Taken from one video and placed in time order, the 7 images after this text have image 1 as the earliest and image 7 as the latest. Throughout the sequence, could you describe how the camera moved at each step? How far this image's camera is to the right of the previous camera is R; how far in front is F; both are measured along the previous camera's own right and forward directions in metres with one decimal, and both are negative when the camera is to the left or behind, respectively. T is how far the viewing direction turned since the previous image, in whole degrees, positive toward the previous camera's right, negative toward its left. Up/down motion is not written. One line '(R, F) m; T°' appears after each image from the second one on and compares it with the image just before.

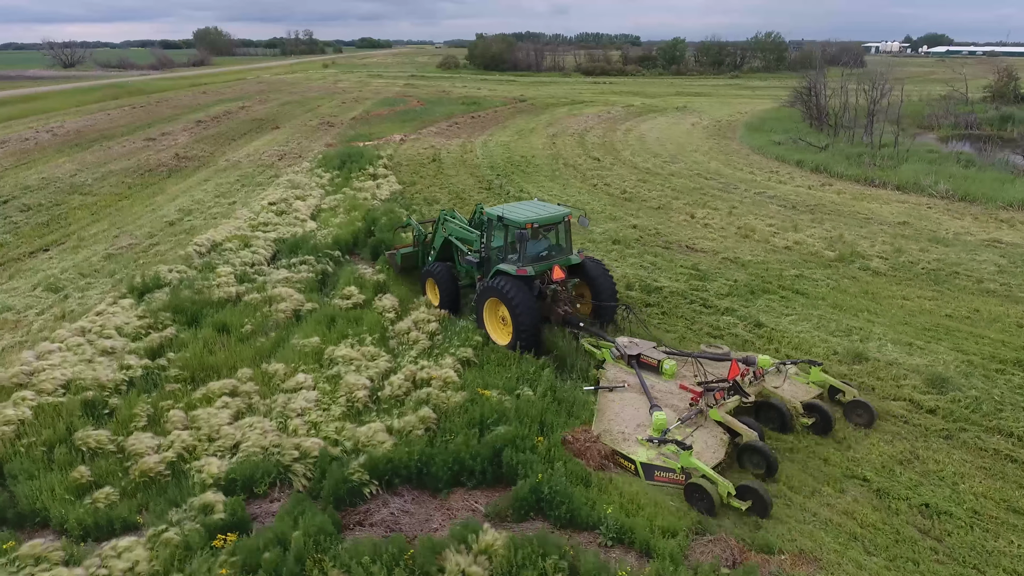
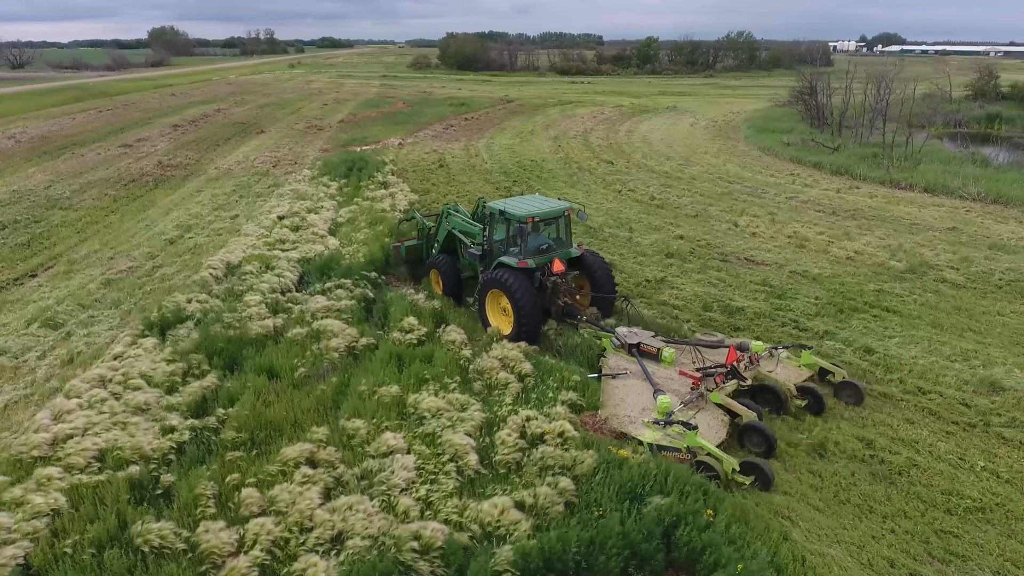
(-1.5, +1.1) m; +3°
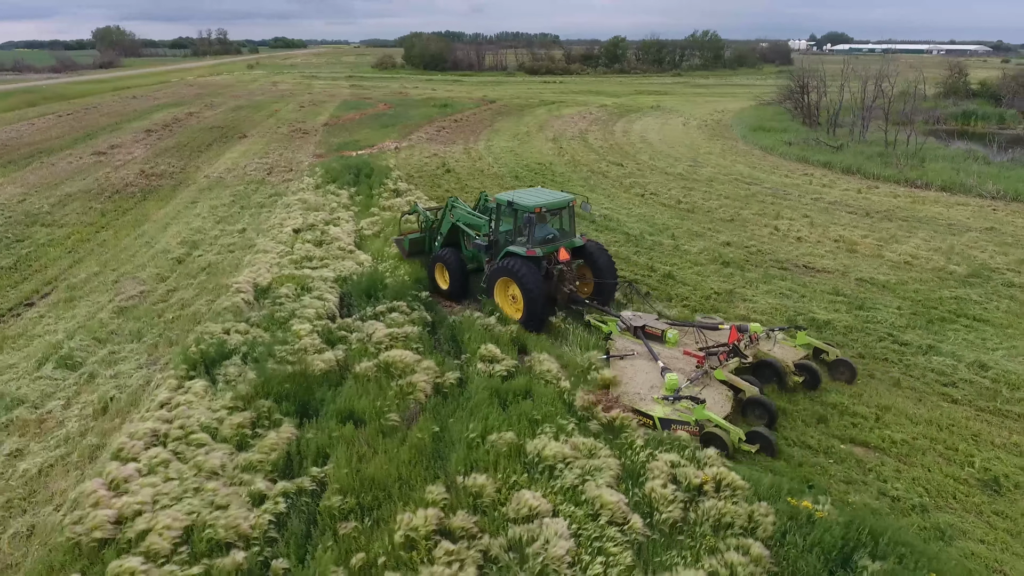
(-1.6, +0.9) m; +4°
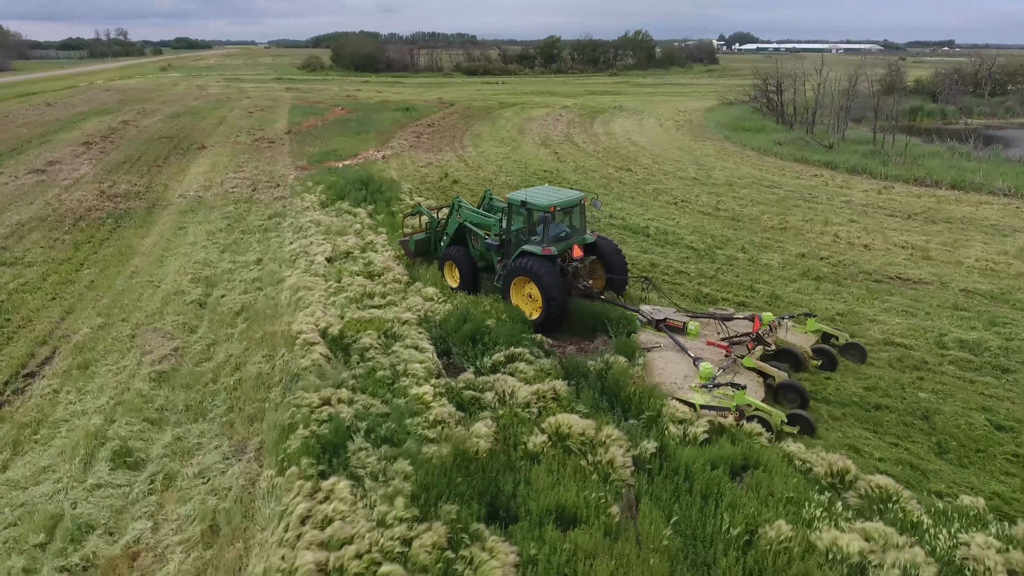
(-2.6, +1.5) m; +7°
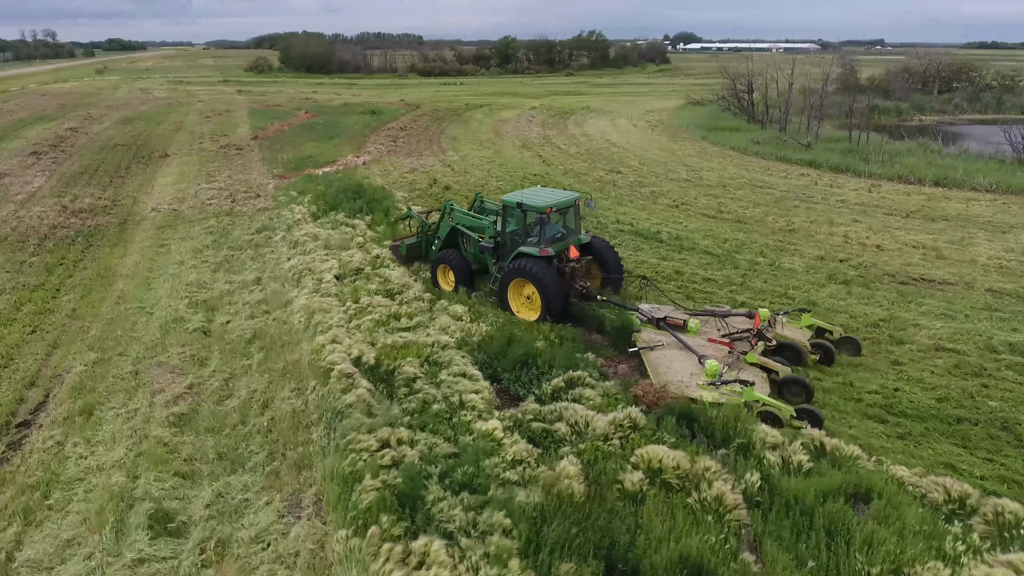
(-1.2, +0.6) m; +4°
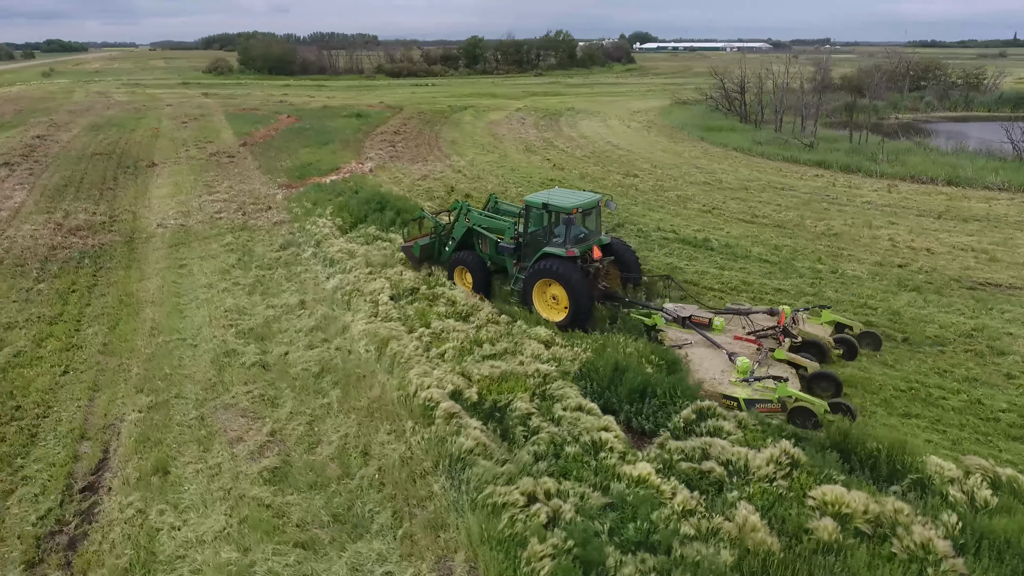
(-1.7, +0.7) m; +4°
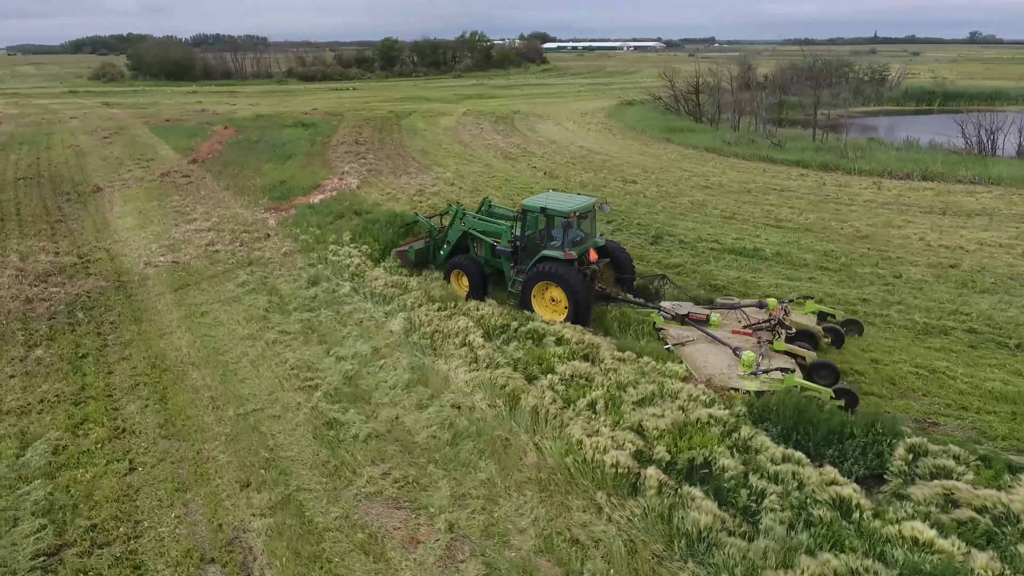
(-2.6, +1.1) m; +8°
